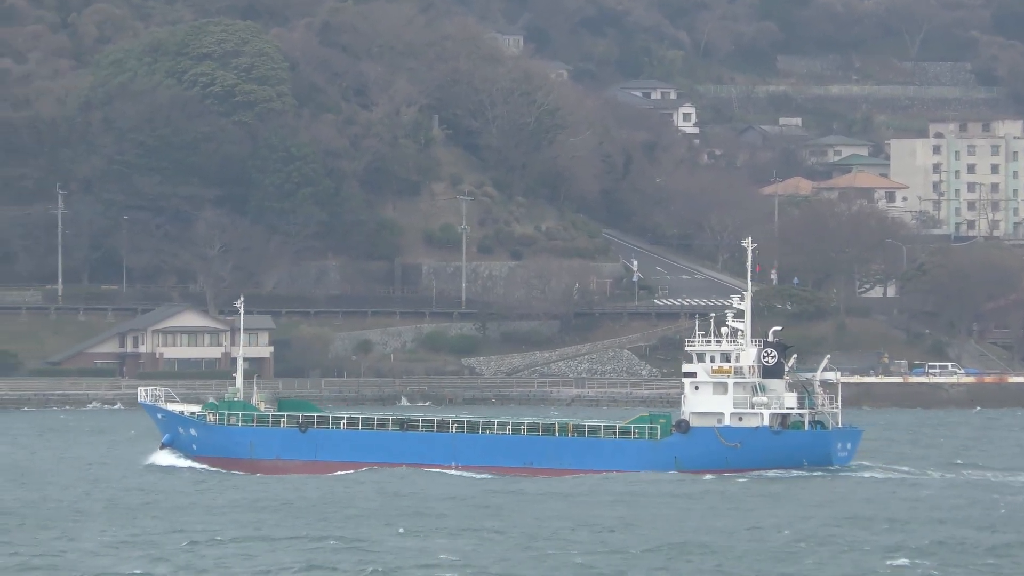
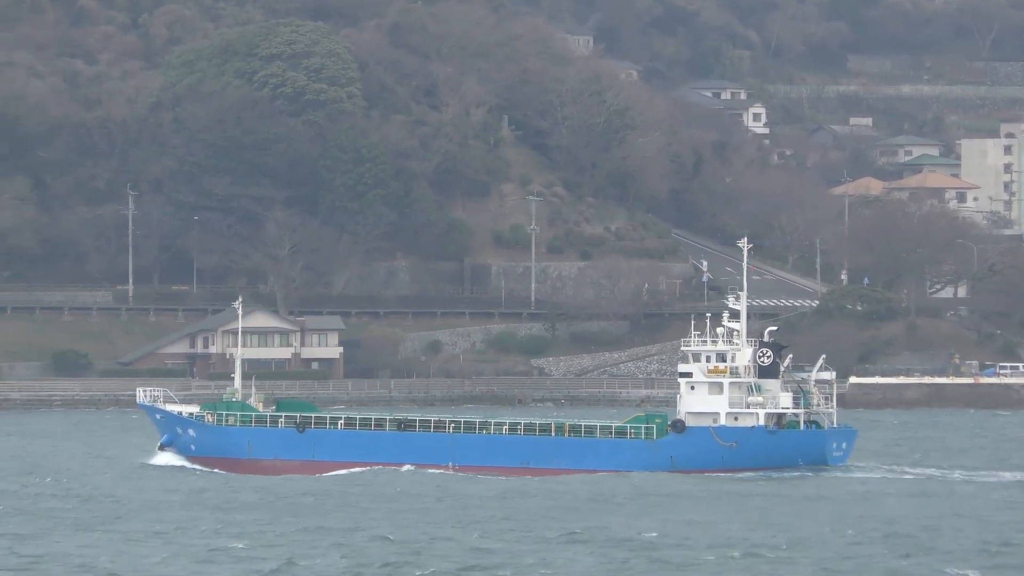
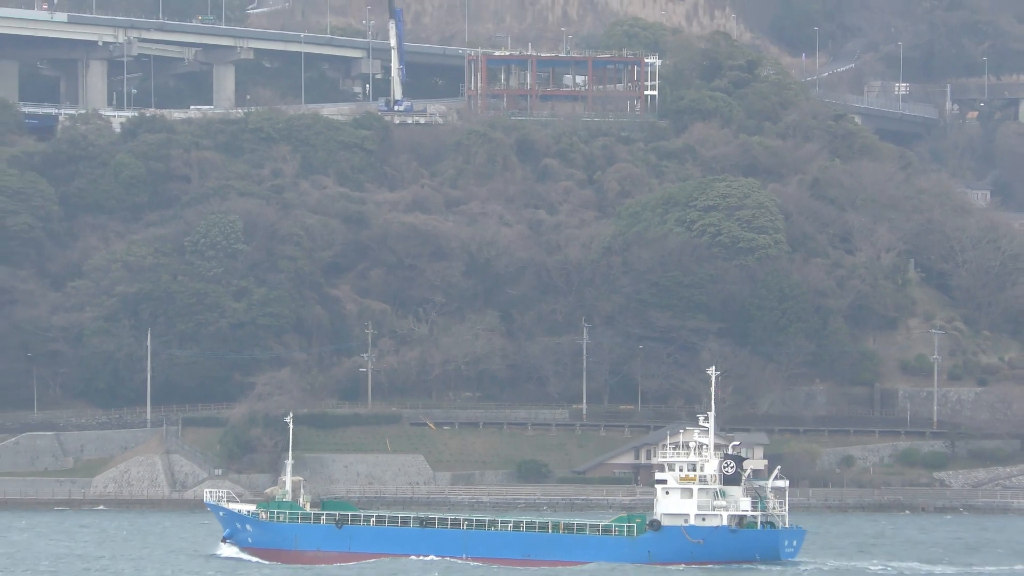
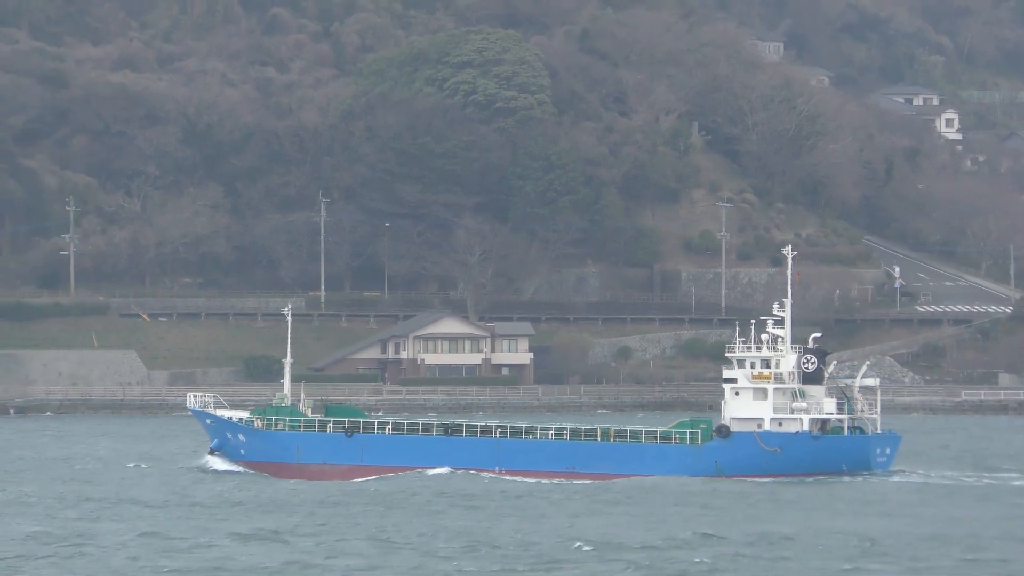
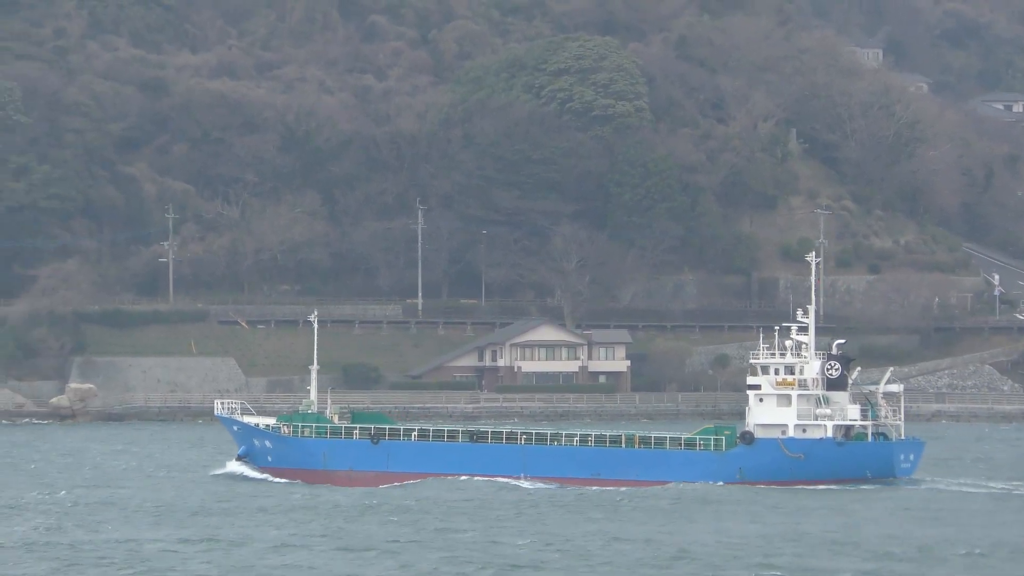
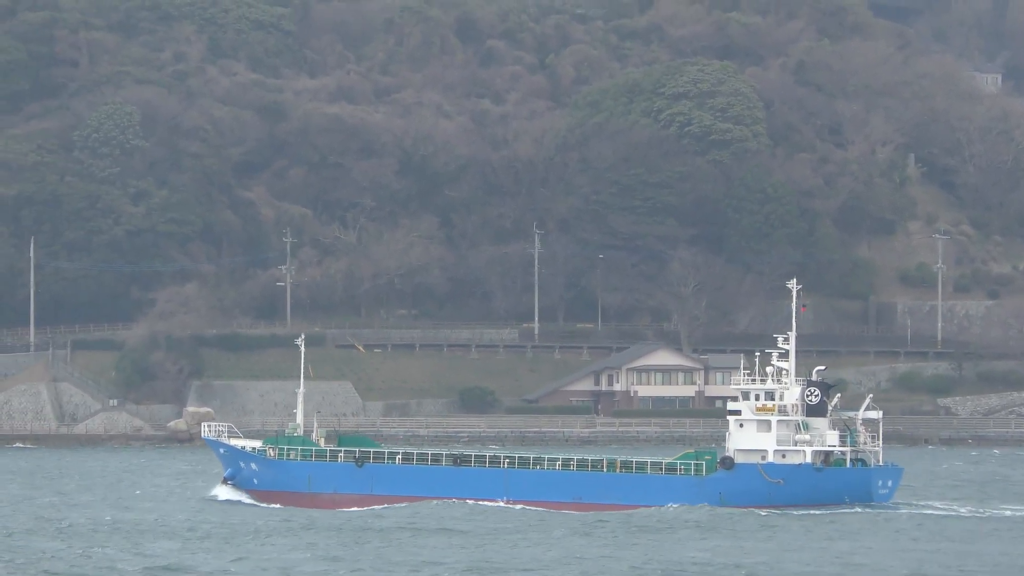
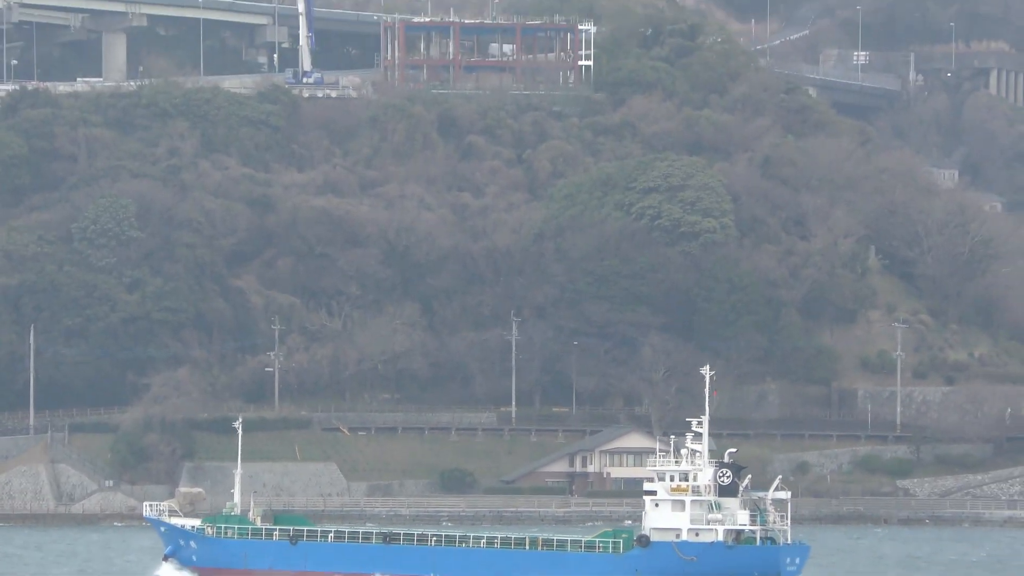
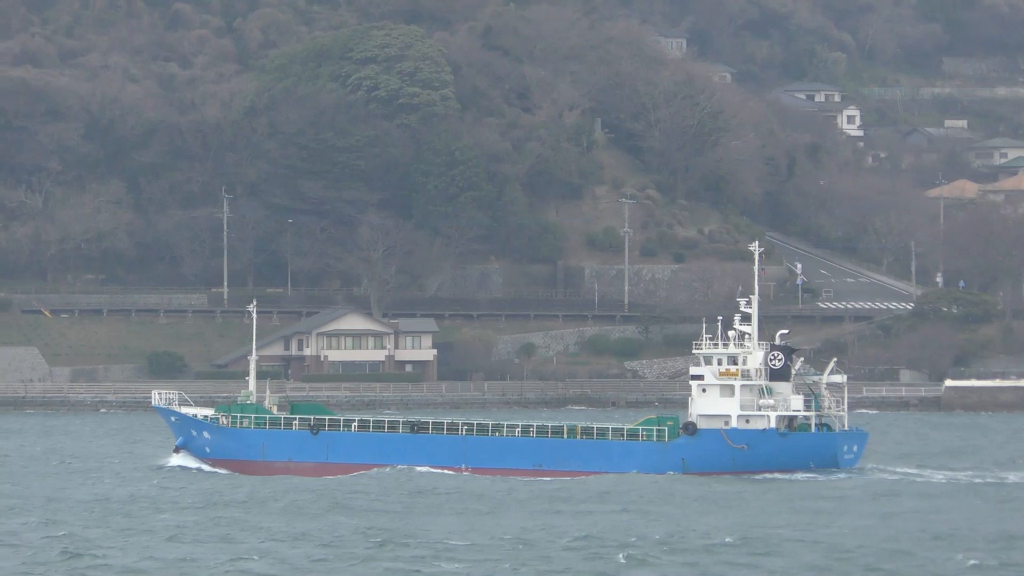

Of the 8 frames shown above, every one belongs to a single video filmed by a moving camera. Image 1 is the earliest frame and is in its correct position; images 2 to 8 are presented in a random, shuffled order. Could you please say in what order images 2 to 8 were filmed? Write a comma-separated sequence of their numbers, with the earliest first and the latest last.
2, 8, 4, 5, 6, 7, 3
